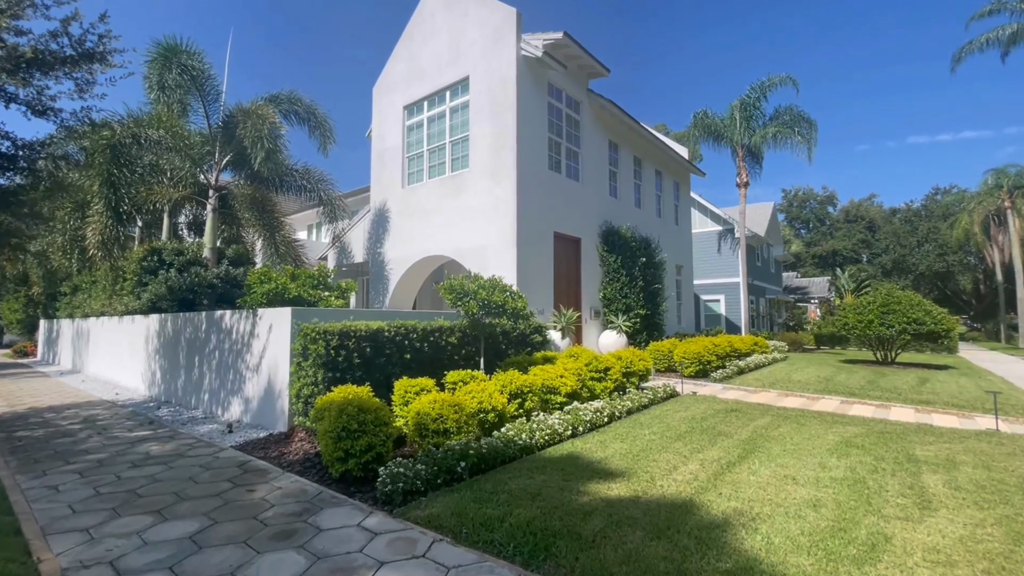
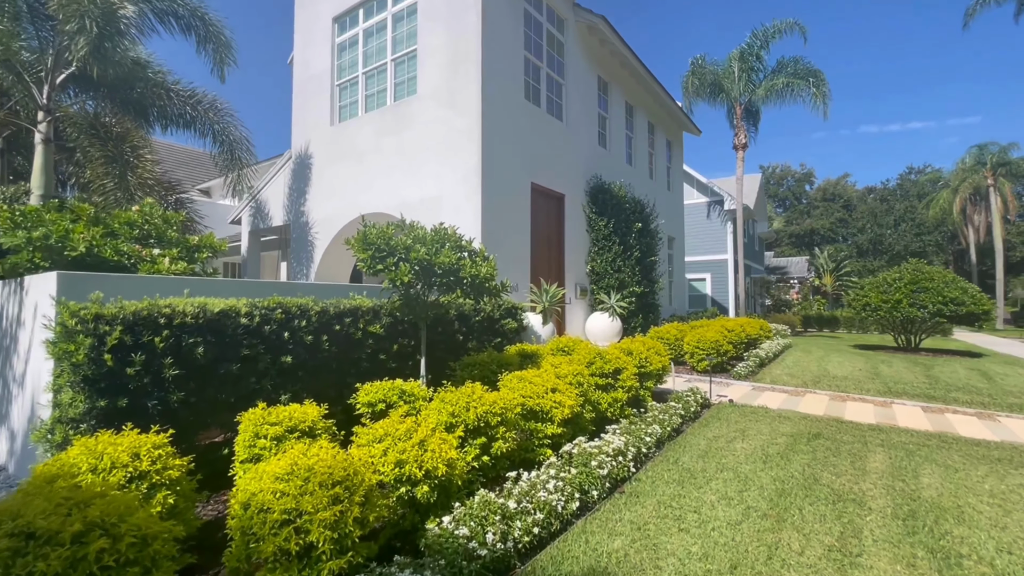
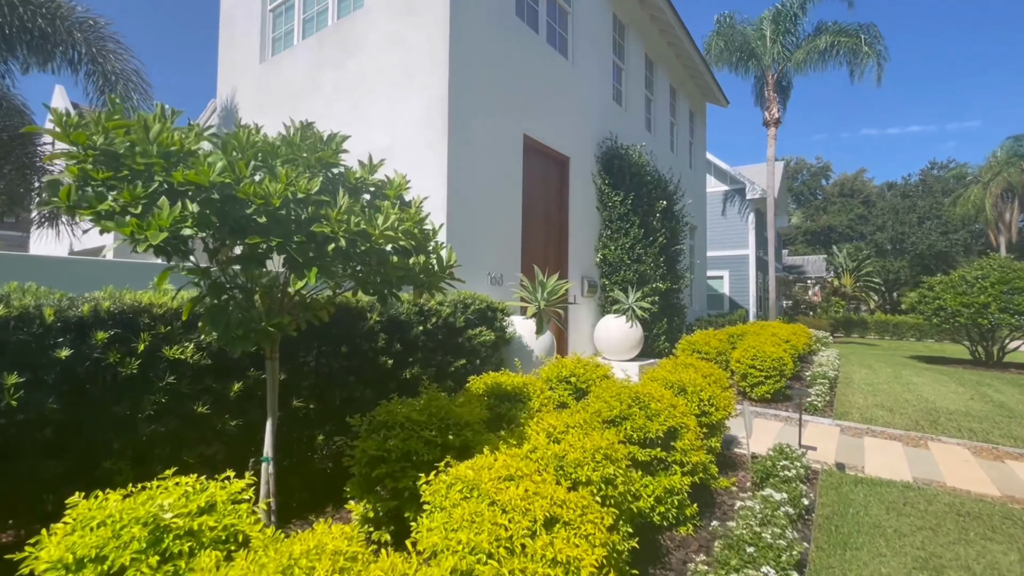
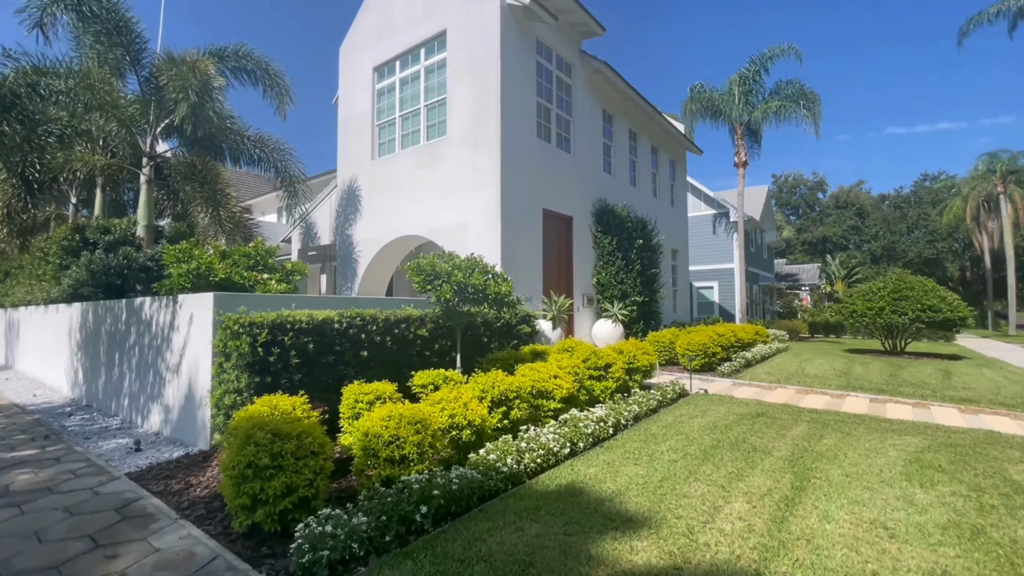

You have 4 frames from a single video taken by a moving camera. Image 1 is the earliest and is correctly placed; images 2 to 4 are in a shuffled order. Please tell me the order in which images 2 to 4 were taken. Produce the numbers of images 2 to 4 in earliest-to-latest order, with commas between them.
4, 2, 3
